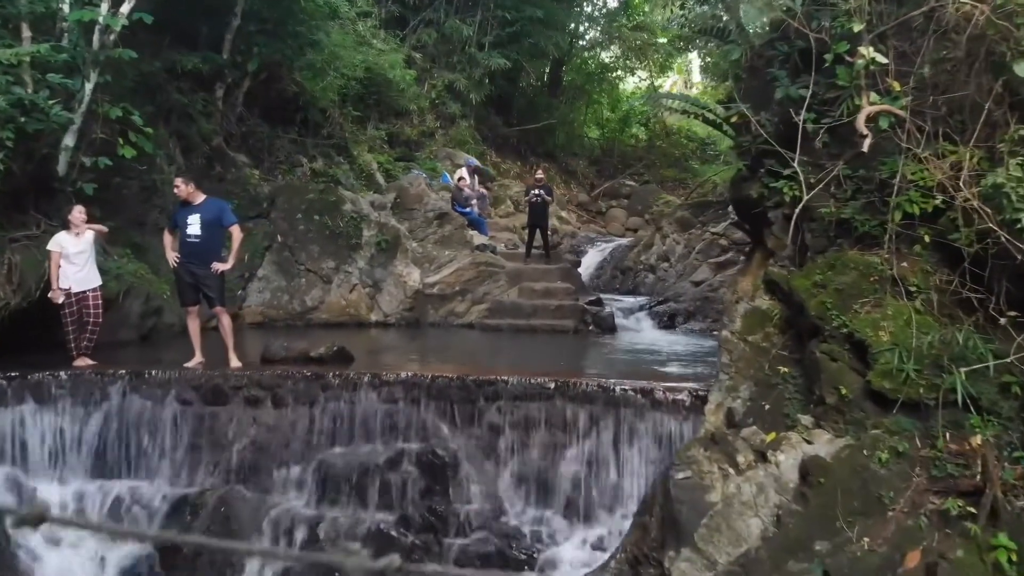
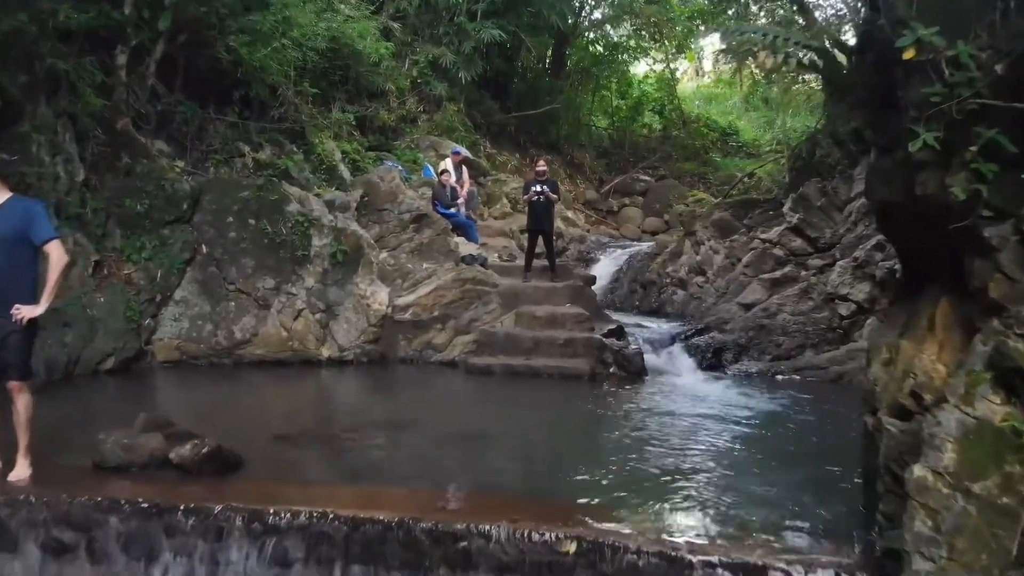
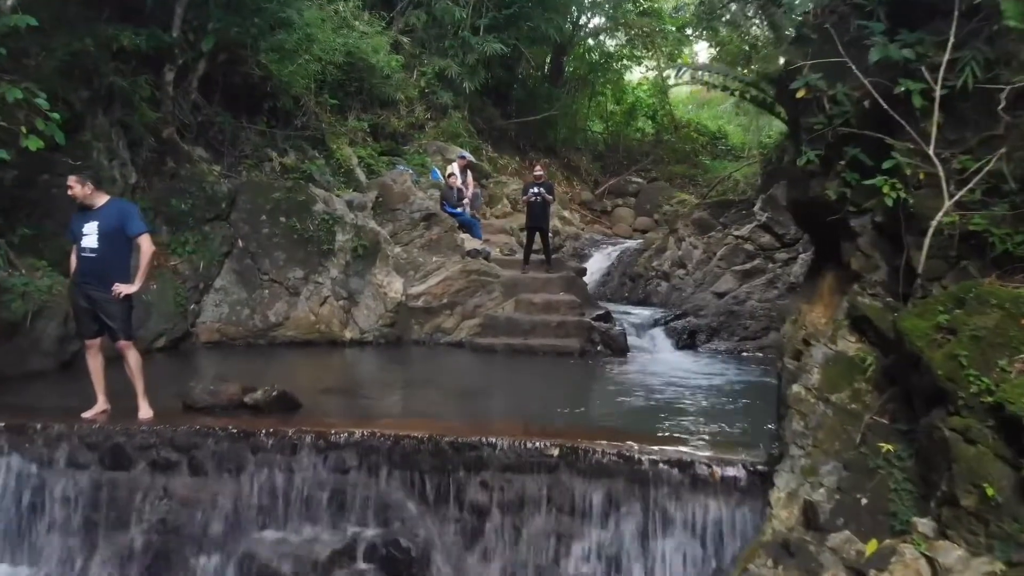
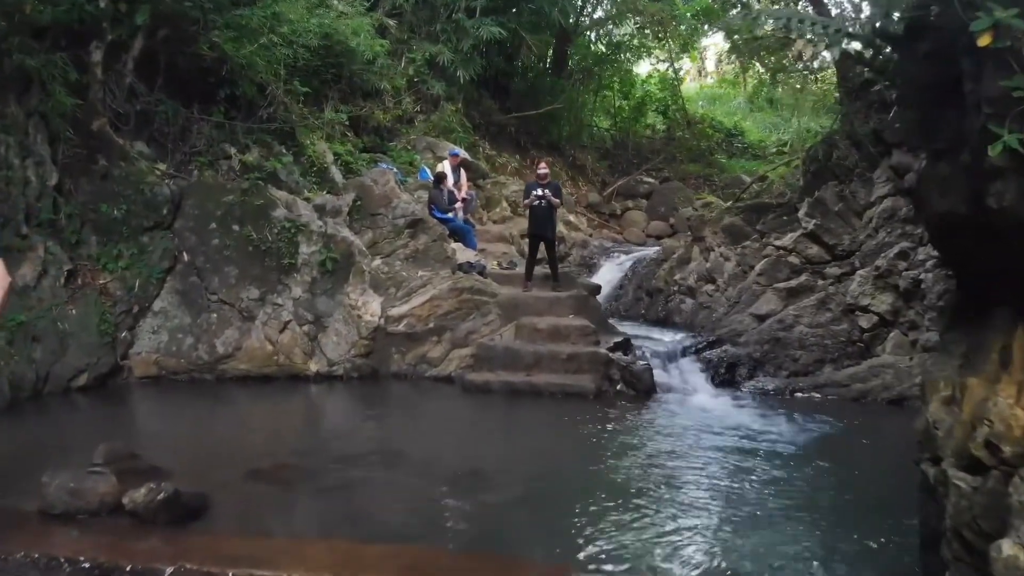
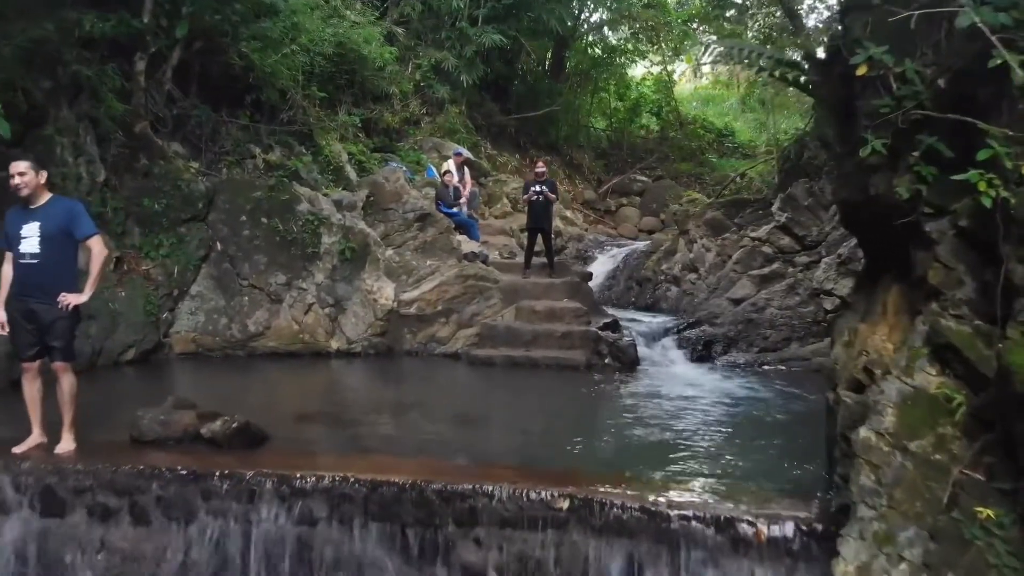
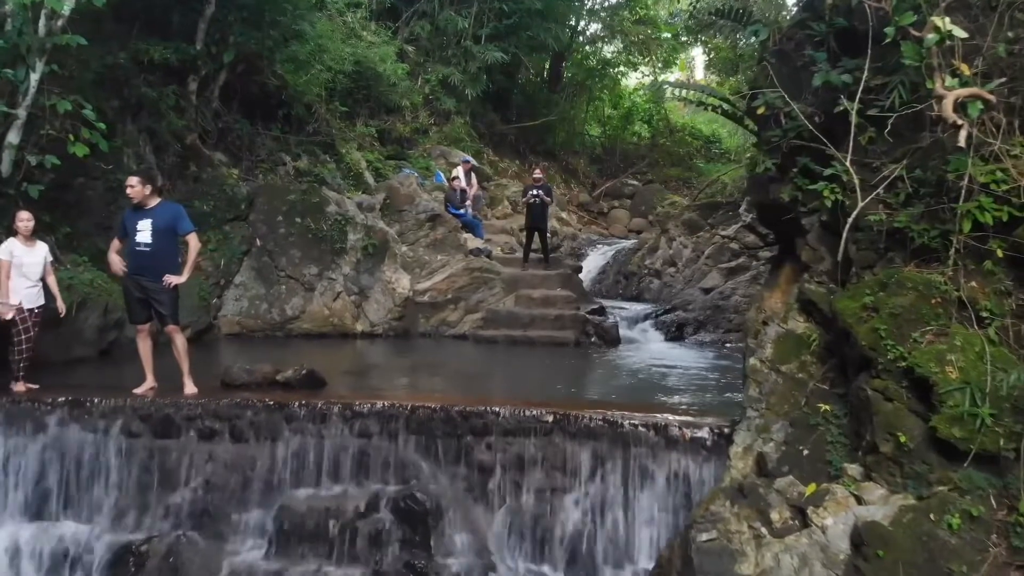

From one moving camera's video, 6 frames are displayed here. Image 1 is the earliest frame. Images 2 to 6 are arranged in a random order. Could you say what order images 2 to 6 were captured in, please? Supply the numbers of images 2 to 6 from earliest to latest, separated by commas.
6, 3, 5, 2, 4
